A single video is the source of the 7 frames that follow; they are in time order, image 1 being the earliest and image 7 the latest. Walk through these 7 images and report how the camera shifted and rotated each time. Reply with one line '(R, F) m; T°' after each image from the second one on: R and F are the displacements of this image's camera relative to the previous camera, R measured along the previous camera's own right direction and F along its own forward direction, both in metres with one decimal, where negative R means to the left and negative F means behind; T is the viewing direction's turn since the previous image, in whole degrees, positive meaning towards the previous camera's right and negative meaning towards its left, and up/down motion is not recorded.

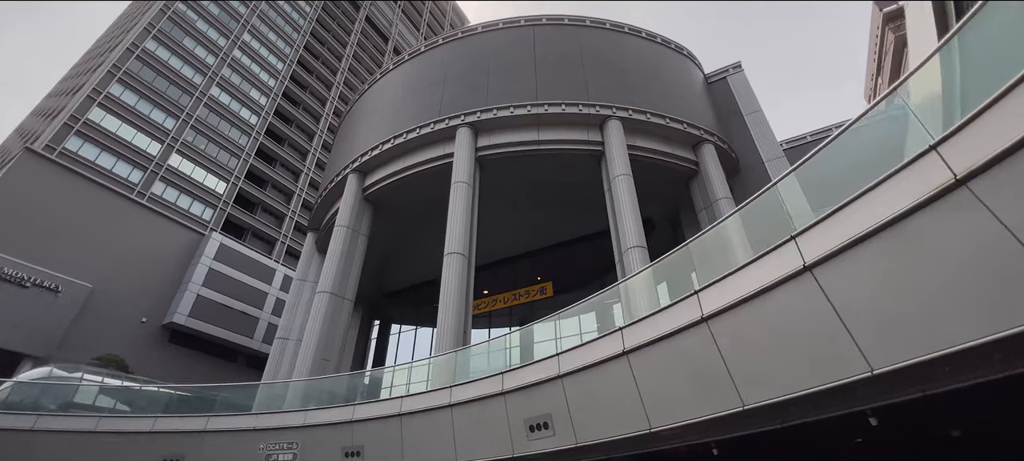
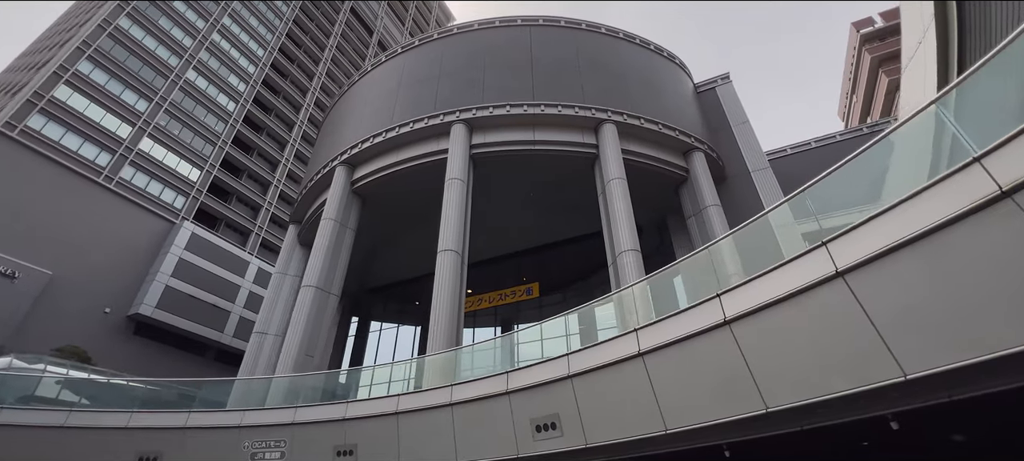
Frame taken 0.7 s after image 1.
(-0.7, +0.1) m; +3°
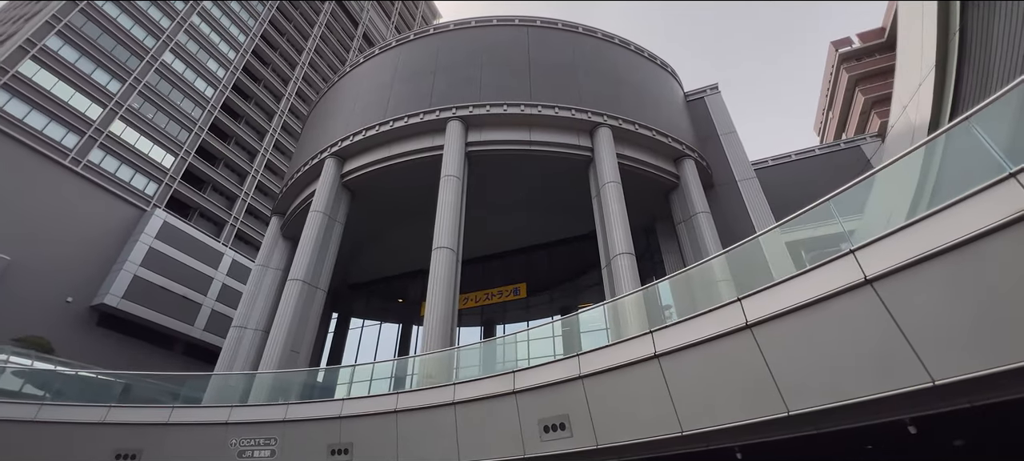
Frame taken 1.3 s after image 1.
(-0.7, +0.1) m; +3°
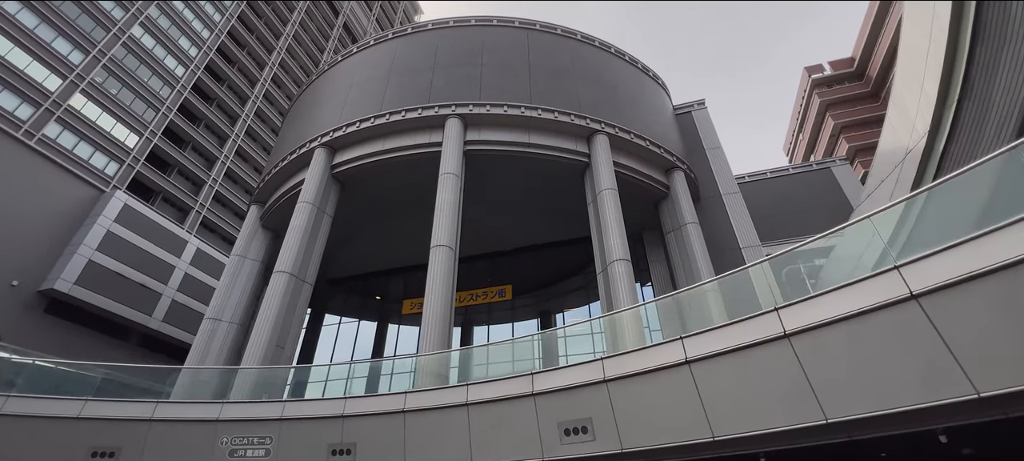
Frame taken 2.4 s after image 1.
(-1.2, +0.1) m; +4°
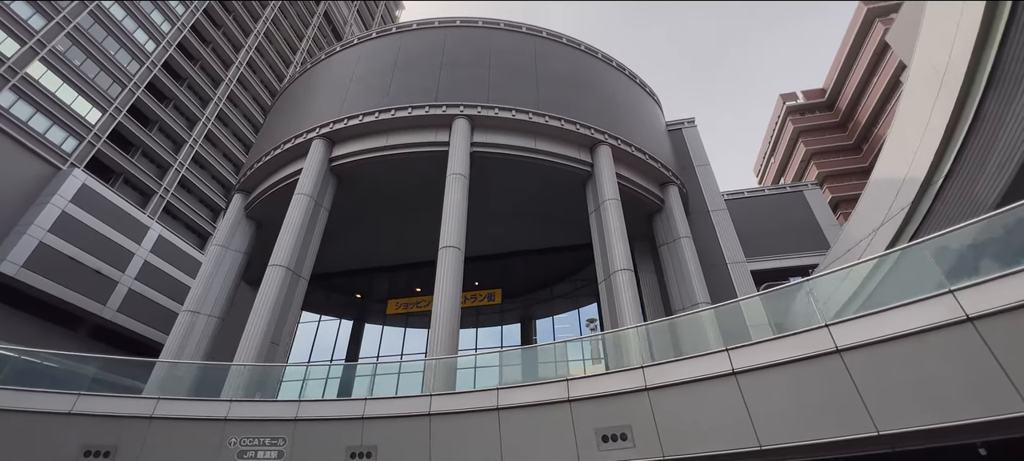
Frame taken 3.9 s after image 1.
(-1.6, +0.1) m; +5°
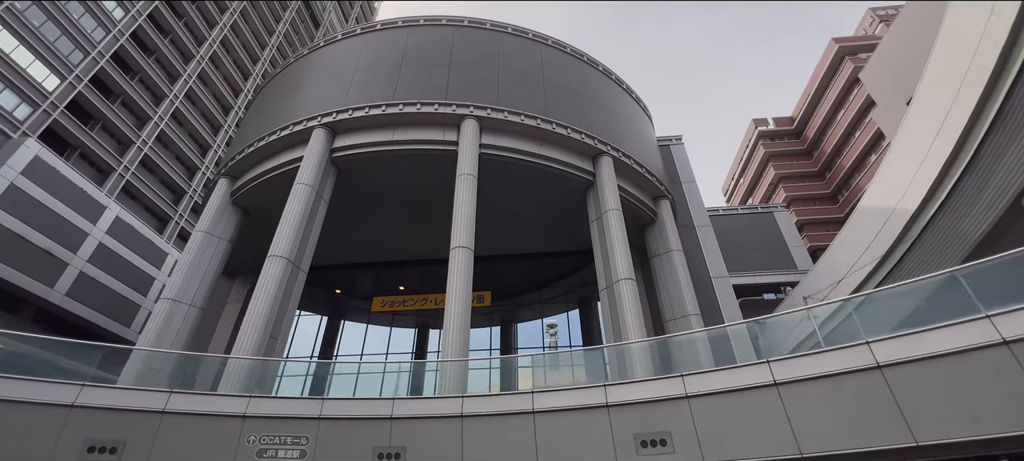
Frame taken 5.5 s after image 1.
(-1.8, 0.0) m; +5°
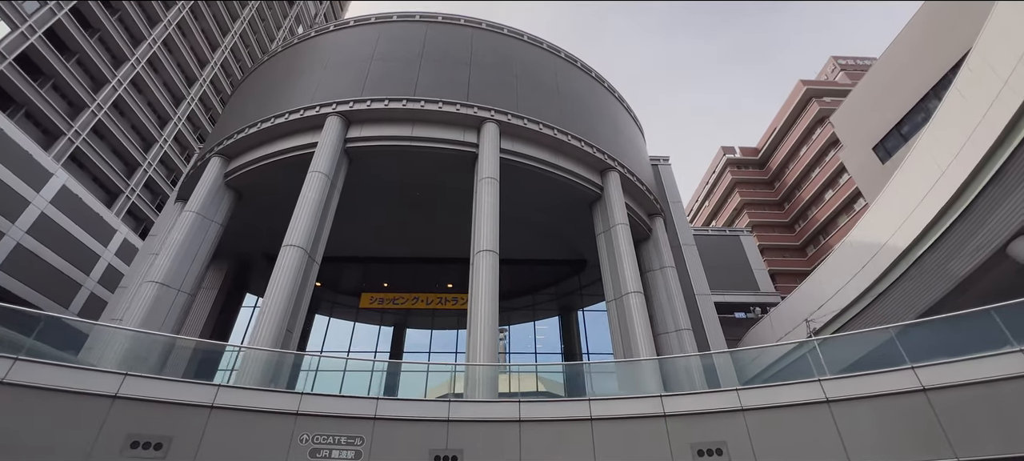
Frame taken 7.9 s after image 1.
(-2.6, 0.0) m; +7°
